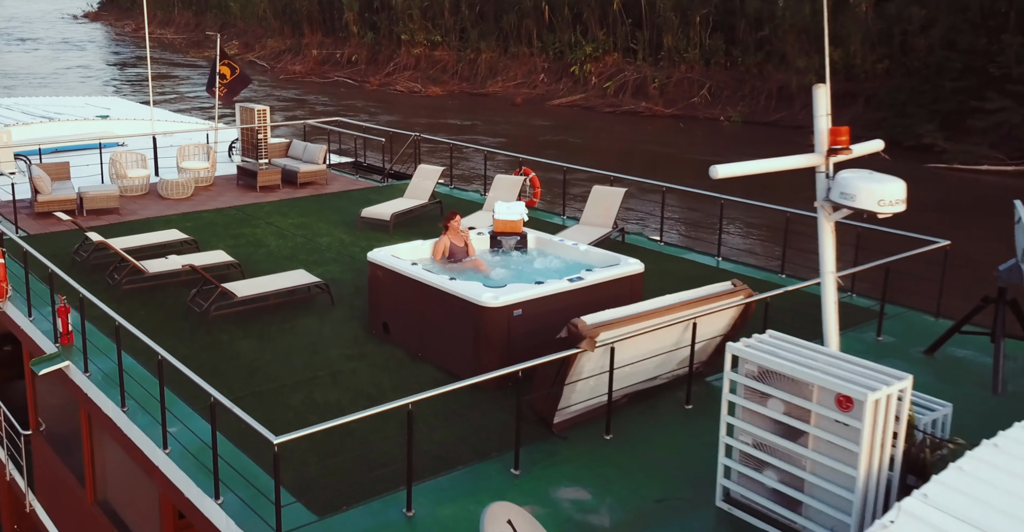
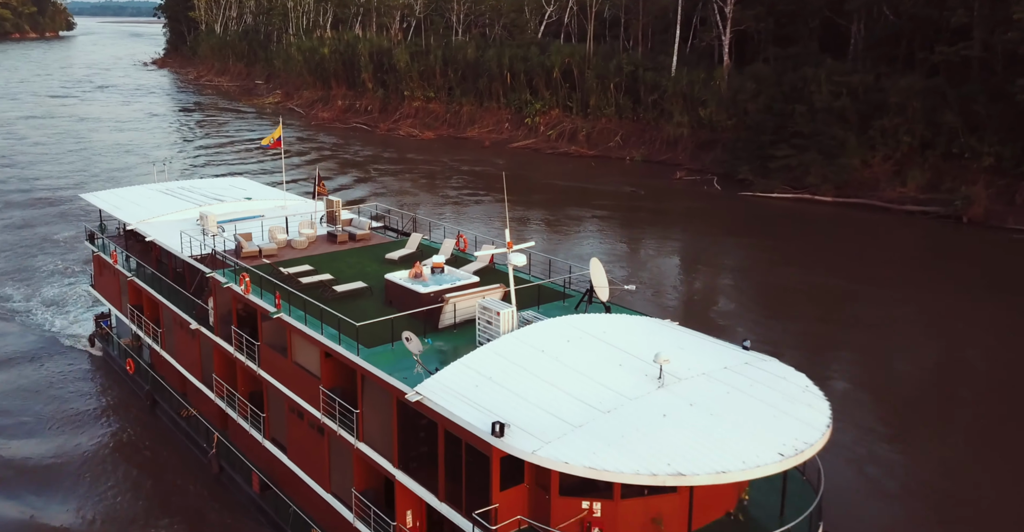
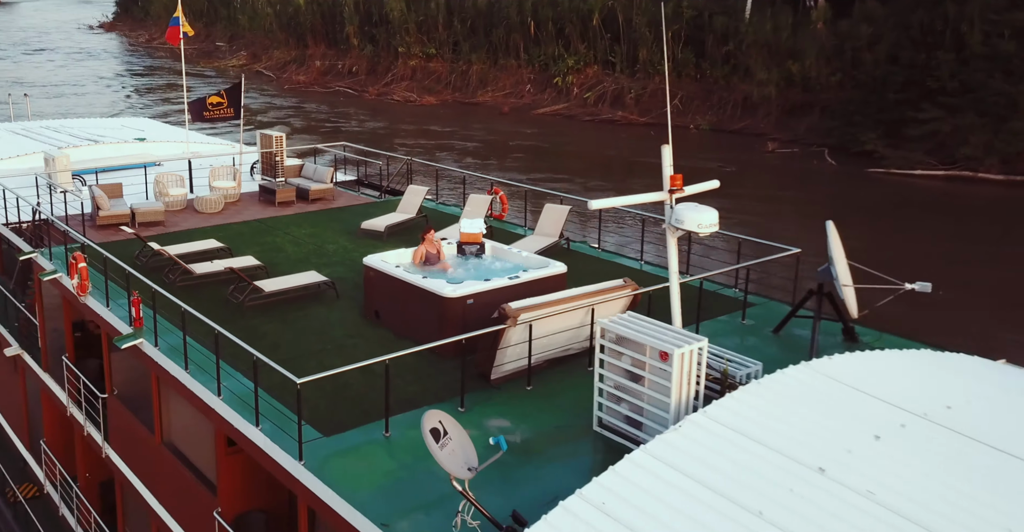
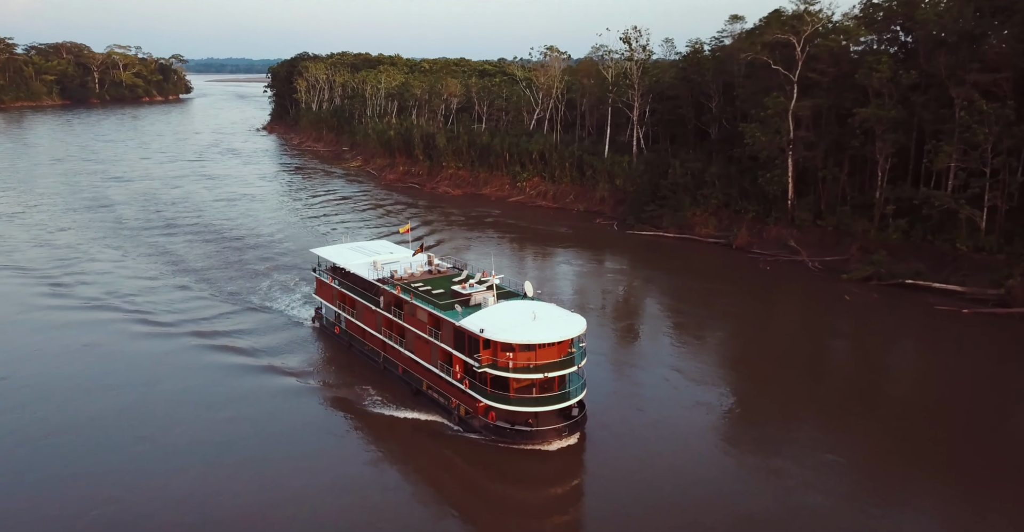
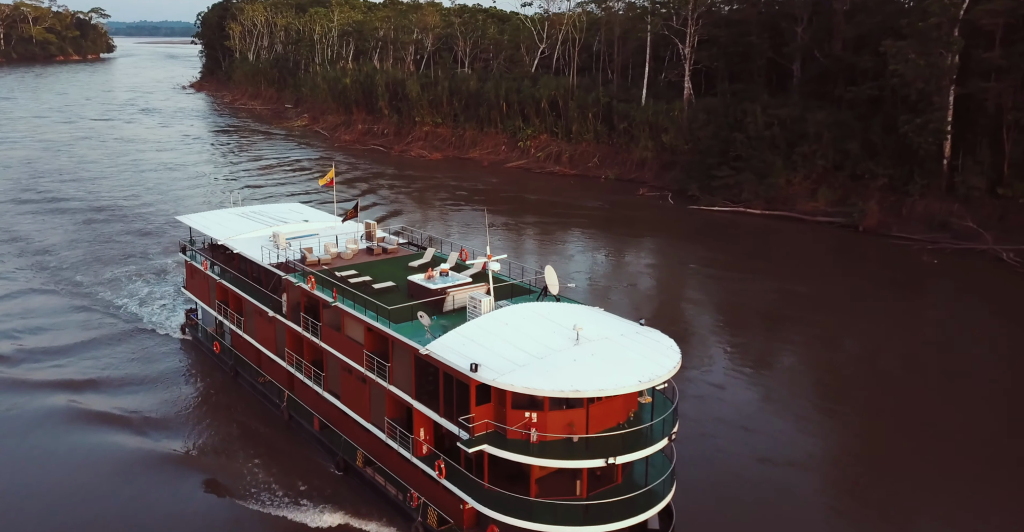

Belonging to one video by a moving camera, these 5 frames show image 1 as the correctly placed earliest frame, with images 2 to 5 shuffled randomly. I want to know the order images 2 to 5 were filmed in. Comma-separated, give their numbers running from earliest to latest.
3, 2, 5, 4
